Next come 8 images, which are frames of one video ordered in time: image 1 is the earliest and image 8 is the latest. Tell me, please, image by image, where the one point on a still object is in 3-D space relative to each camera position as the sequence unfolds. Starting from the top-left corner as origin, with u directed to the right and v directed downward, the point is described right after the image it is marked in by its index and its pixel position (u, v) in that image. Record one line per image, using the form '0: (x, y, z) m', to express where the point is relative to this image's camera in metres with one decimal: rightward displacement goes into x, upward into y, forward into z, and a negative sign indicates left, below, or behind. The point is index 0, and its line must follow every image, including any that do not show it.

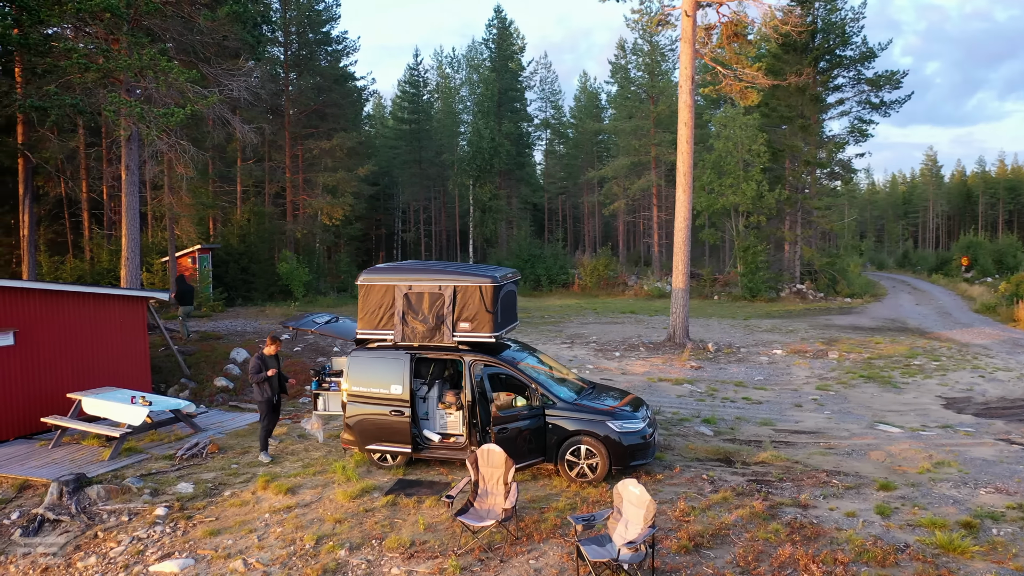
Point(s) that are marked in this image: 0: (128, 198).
0: (-7.9, +1.8, +17.0) m
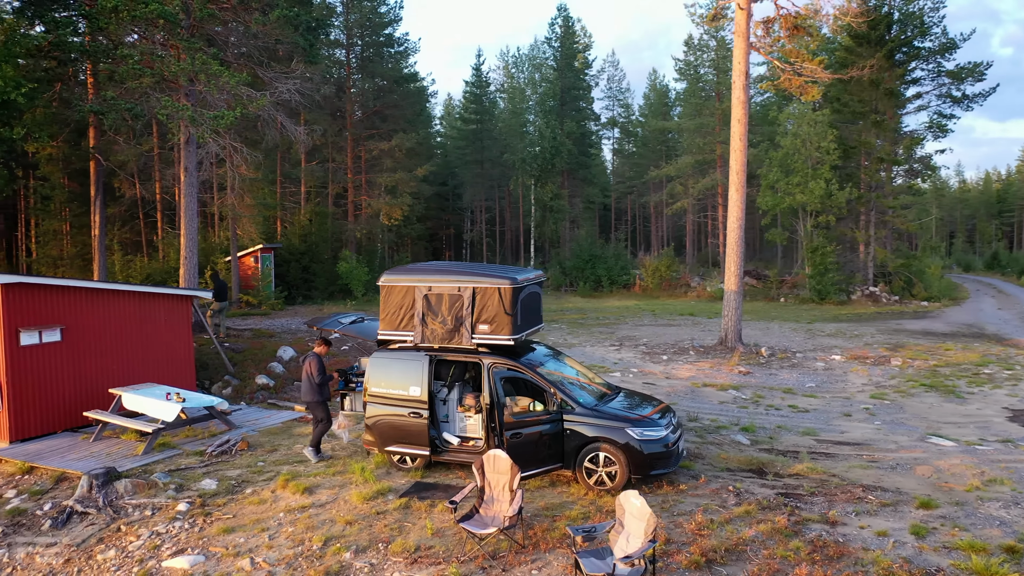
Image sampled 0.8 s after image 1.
0: (-6.9, +1.9, +17.5) m
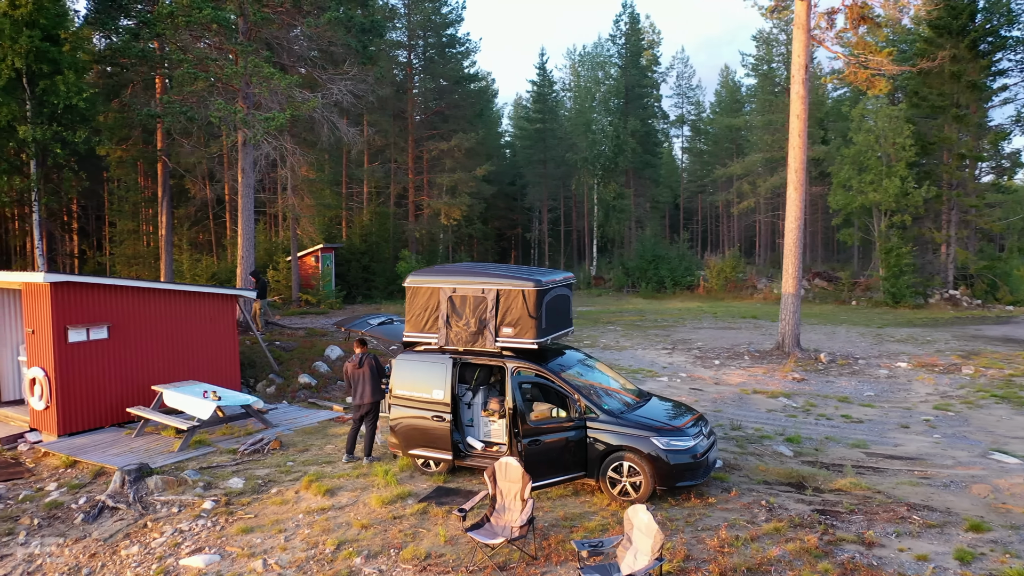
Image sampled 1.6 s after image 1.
0: (-5.8, +1.9, +17.9) m
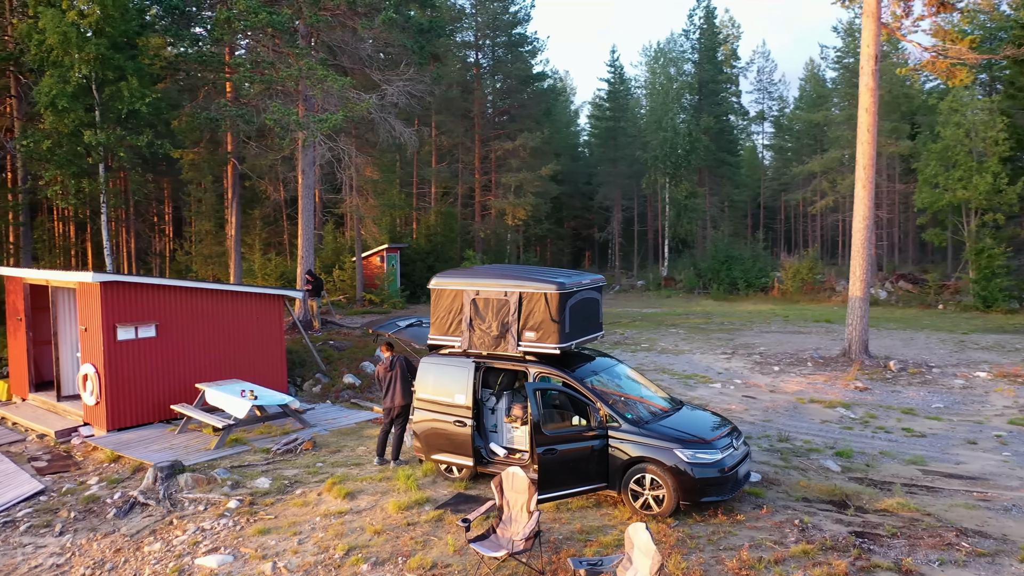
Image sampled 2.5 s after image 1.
0: (-4.6, +1.9, +18.1) m
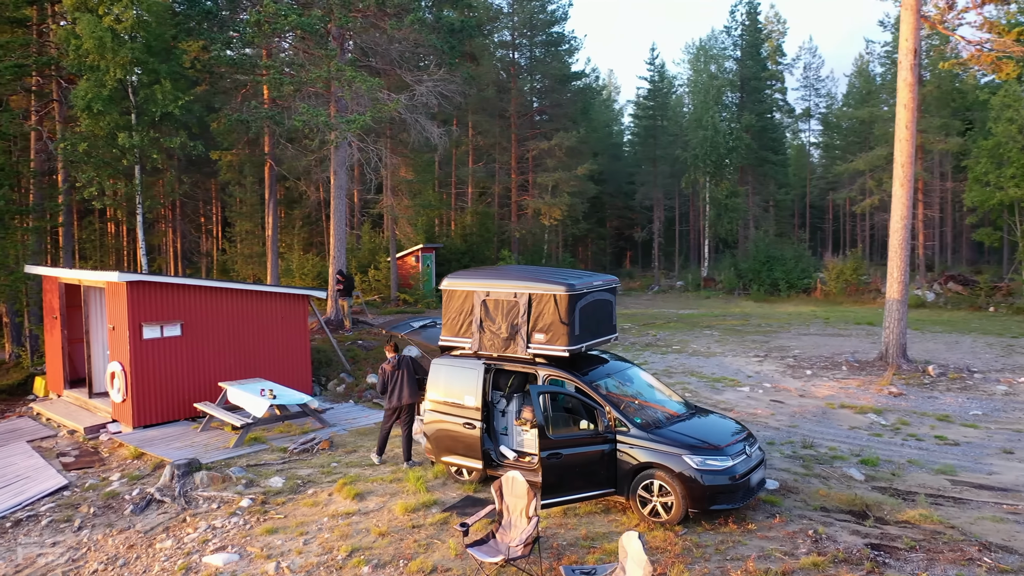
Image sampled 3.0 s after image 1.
0: (-3.9, +1.9, +18.3) m
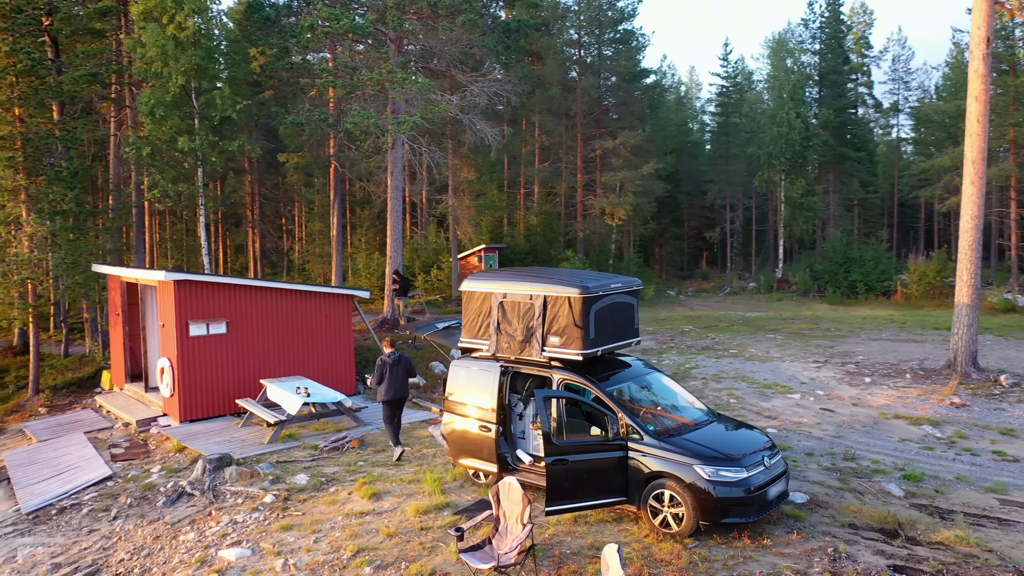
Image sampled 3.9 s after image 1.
0: (-2.7, +1.9, +18.5) m
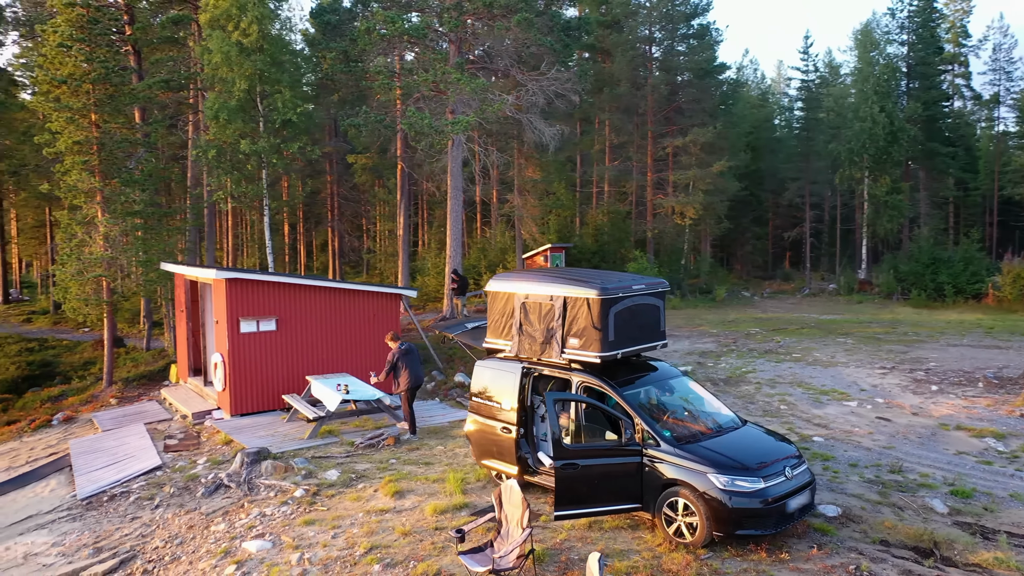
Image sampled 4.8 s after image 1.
0: (-1.4, +1.9, +18.7) m
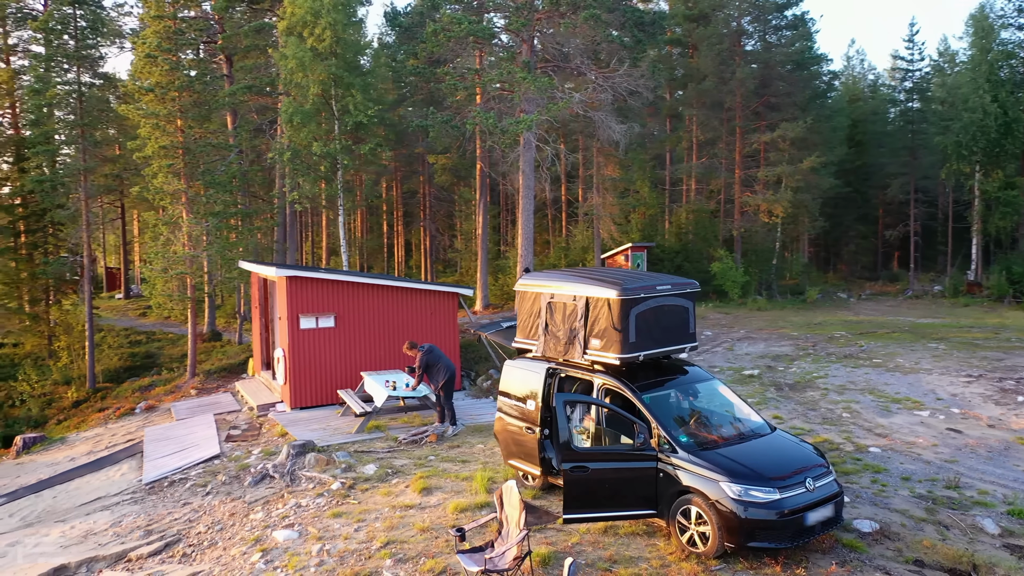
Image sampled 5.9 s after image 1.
0: (+0.3, +2.0, +18.7) m
